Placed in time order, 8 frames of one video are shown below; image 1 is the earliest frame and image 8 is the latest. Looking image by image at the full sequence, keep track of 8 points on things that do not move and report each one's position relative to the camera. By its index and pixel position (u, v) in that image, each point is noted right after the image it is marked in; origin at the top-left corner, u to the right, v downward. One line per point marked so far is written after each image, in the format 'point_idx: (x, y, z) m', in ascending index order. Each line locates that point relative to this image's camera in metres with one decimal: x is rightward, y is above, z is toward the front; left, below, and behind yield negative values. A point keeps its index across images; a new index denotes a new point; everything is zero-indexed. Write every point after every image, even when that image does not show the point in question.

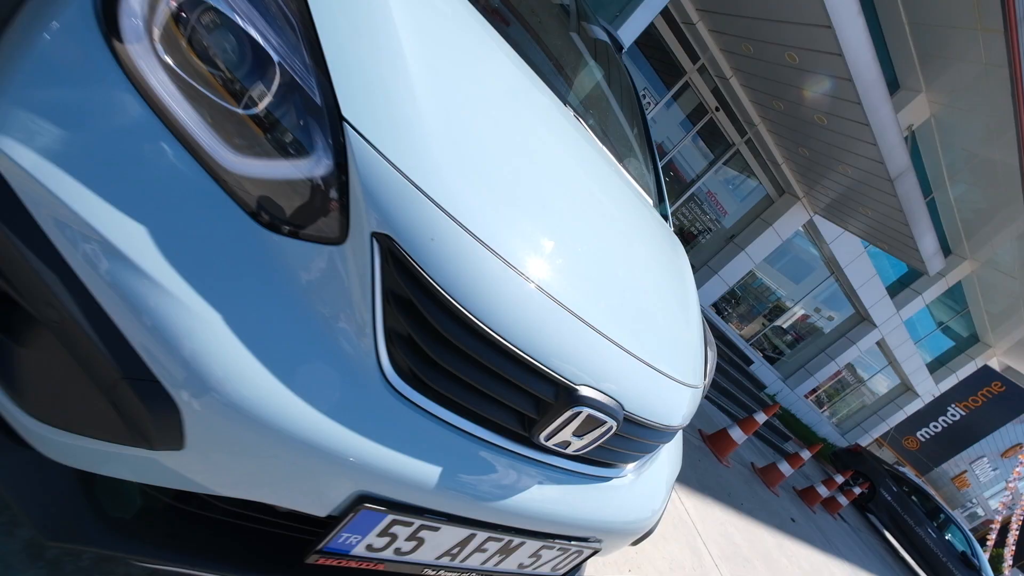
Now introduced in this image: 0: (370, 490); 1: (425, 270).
0: (-0.2, -0.3, +0.6) m
1: (-0.1, 0.0, +0.6) m
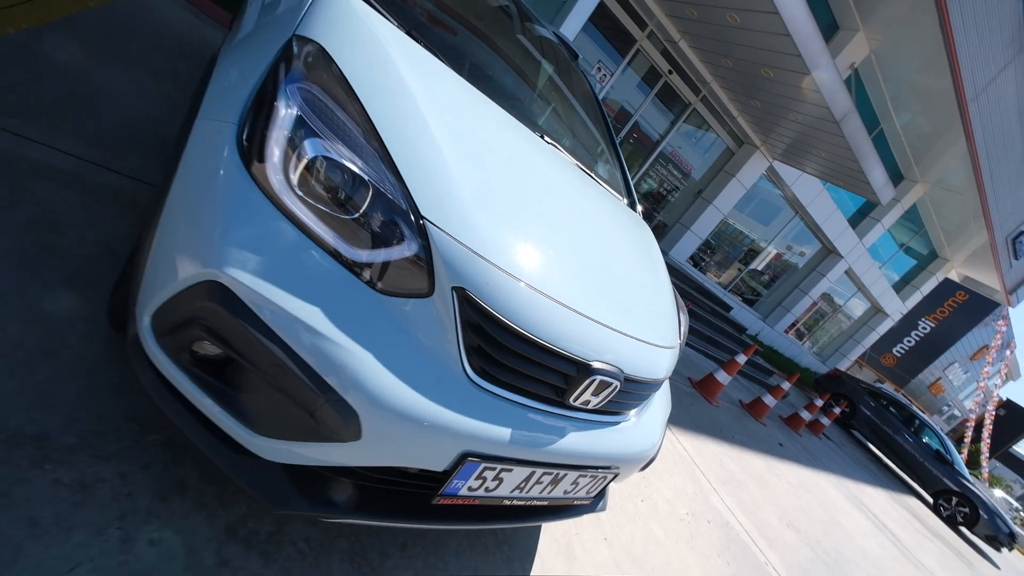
0: (-0.1, -0.3, +1.0) m
1: (0.0, 0.0, +1.0) m
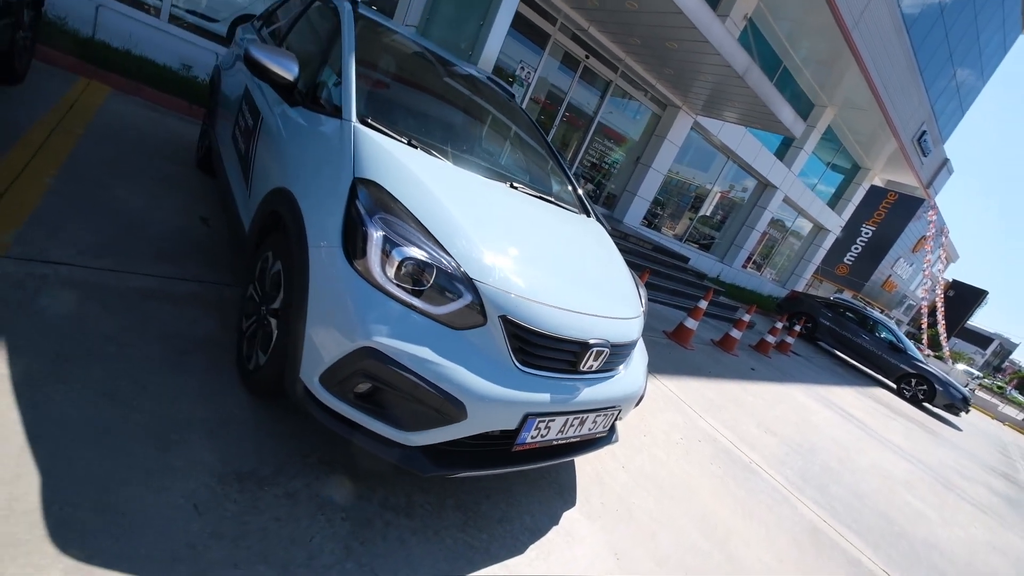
0: (+0.1, -0.4, +1.6) m
1: (0.0, -0.1, +1.5) m
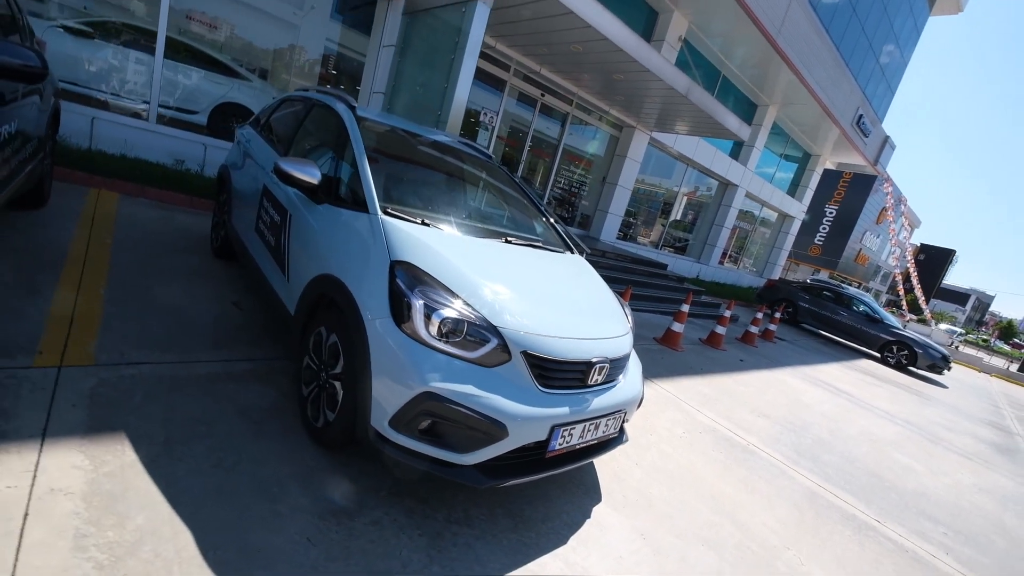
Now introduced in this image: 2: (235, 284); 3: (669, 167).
0: (+0.2, -0.6, +2.0) m
1: (+0.1, -0.3, +1.9) m
2: (-2.2, 0.0, +3.6) m
3: (+4.9, +3.8, +14.1) m
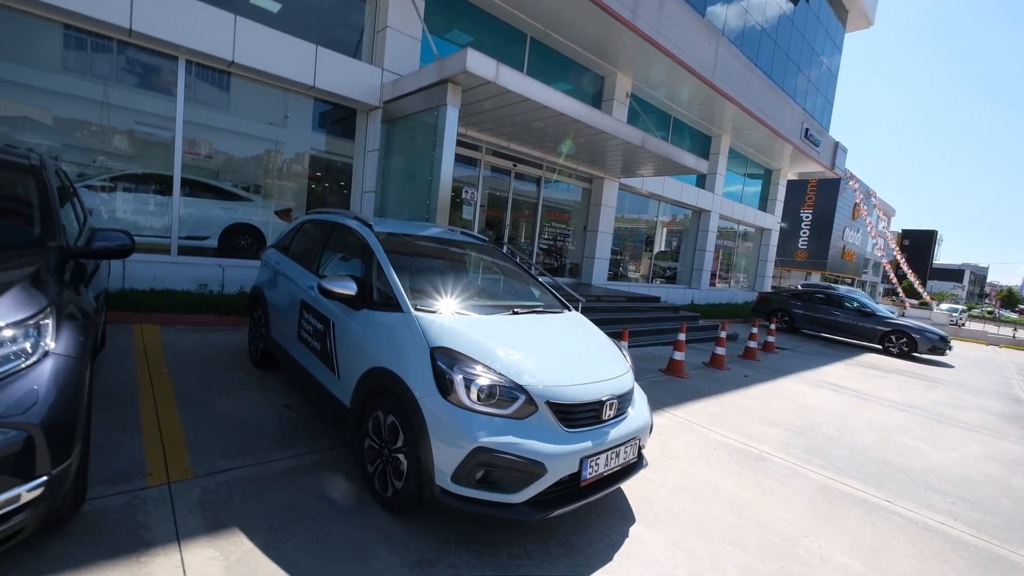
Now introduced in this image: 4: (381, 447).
0: (+0.4, -0.9, +2.4) m
1: (+0.2, -0.6, +2.4) m
2: (-2.1, -0.9, +4.1) m
3: (+4.3, +2.7, +15.0) m
4: (-0.8, -0.9, +2.6) m
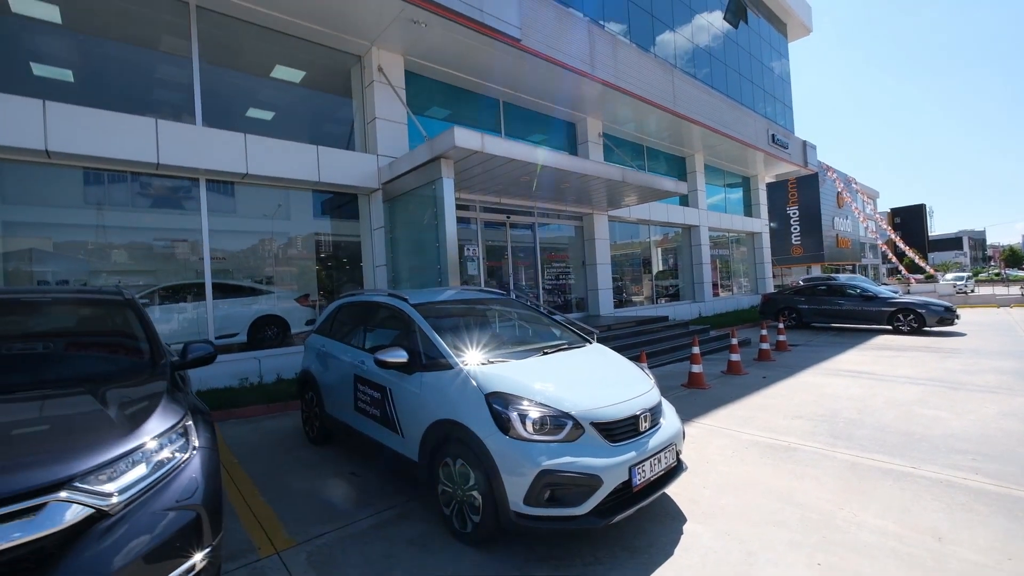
0: (+0.7, -1.1, +2.8) m
1: (+0.5, -0.8, +2.8) m
2: (-1.7, -1.7, +4.4) m
3: (+4.2, +1.9, +15.7) m
4: (-0.4, -1.3, +3.0) m
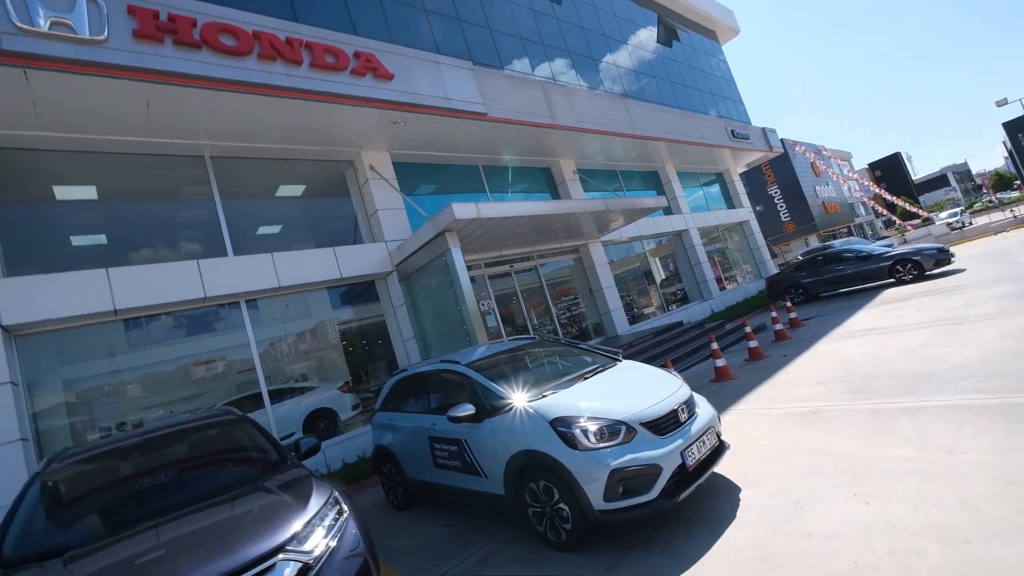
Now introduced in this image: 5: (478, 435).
0: (+1.2, -1.2, +3.4) m
1: (+1.0, -1.0, +3.5) m
2: (-0.9, -2.5, +5.0) m
3: (+4.3, +1.3, +16.5) m
4: (+0.2, -1.7, +3.6) m
5: (-0.3, -1.3, +4.1) m
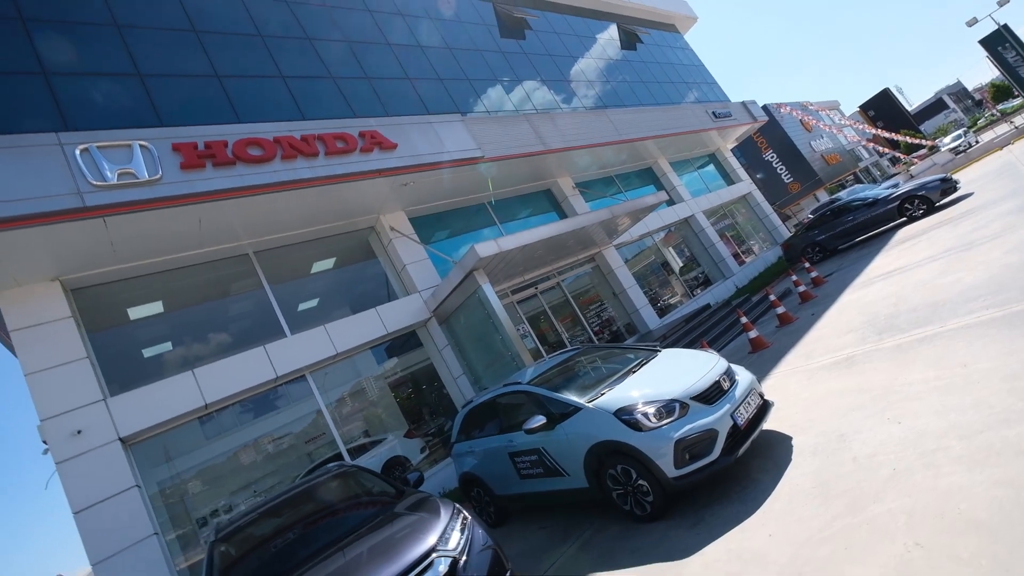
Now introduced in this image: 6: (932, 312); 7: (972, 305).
0: (+1.9, -1.1, +3.9) m
1: (+1.6, -0.9, +4.0) m
2: (+0.2, -2.9, +5.5) m
3: (+4.9, +1.5, +17.1) m
4: (+1.0, -1.8, +4.1) m
5: (+0.4, -1.6, +4.7) m
6: (+5.1, -0.3, +5.5) m
7: (+5.2, -0.2, +5.1) m
